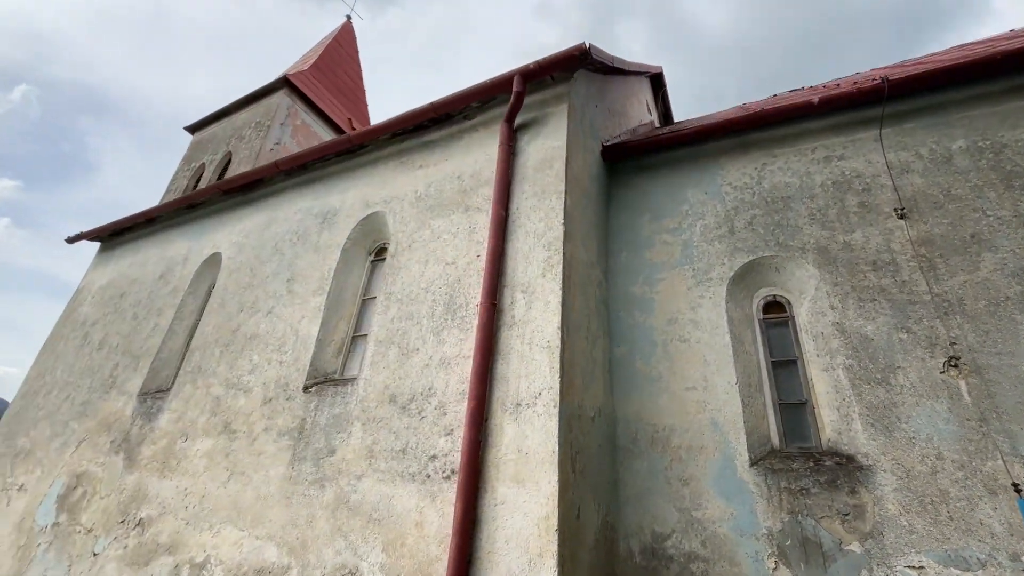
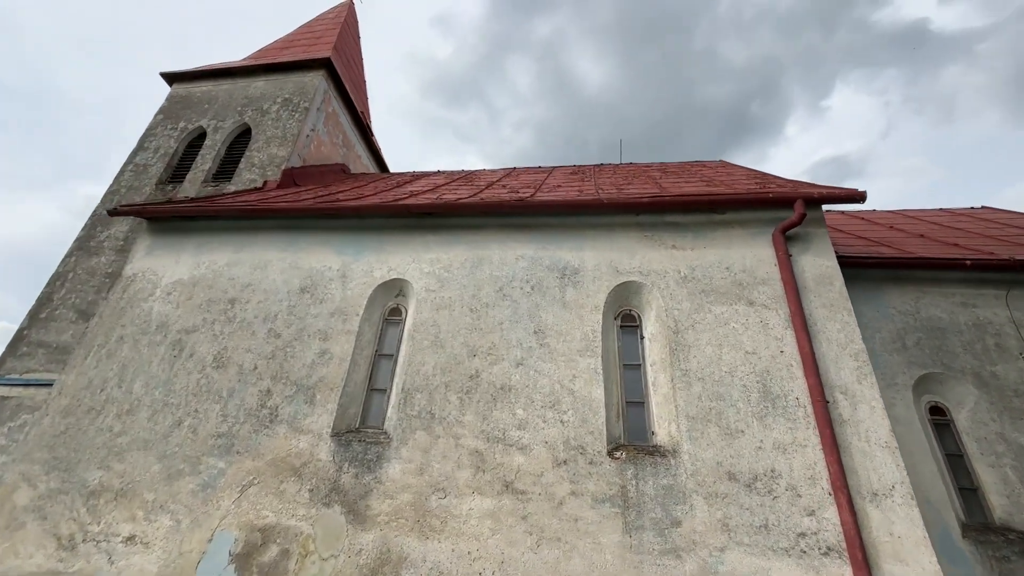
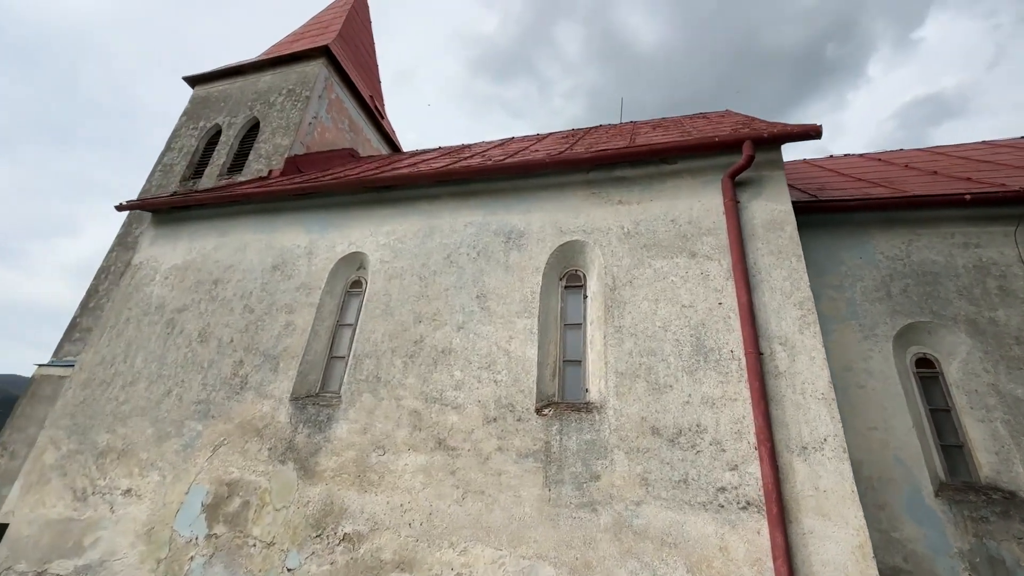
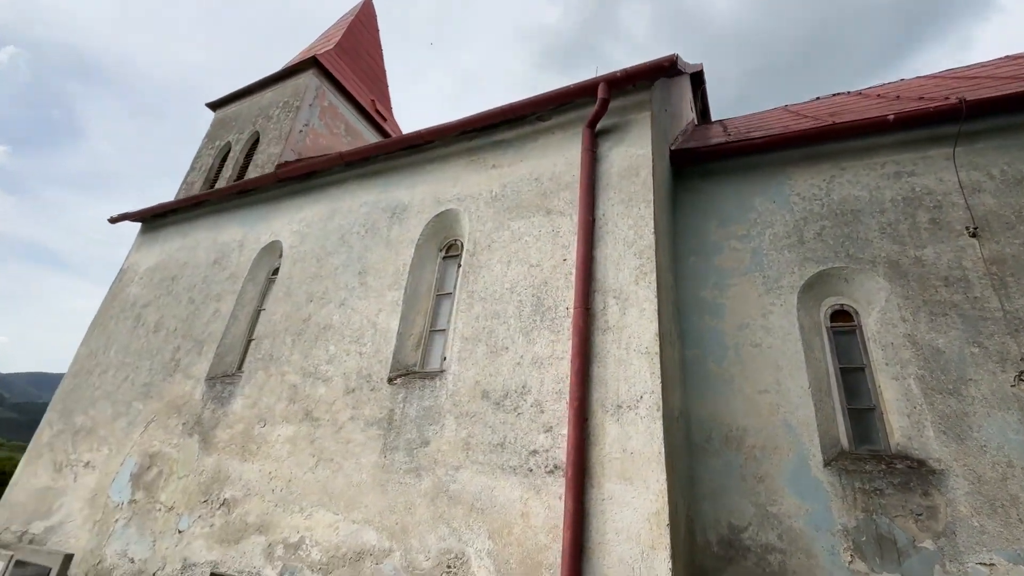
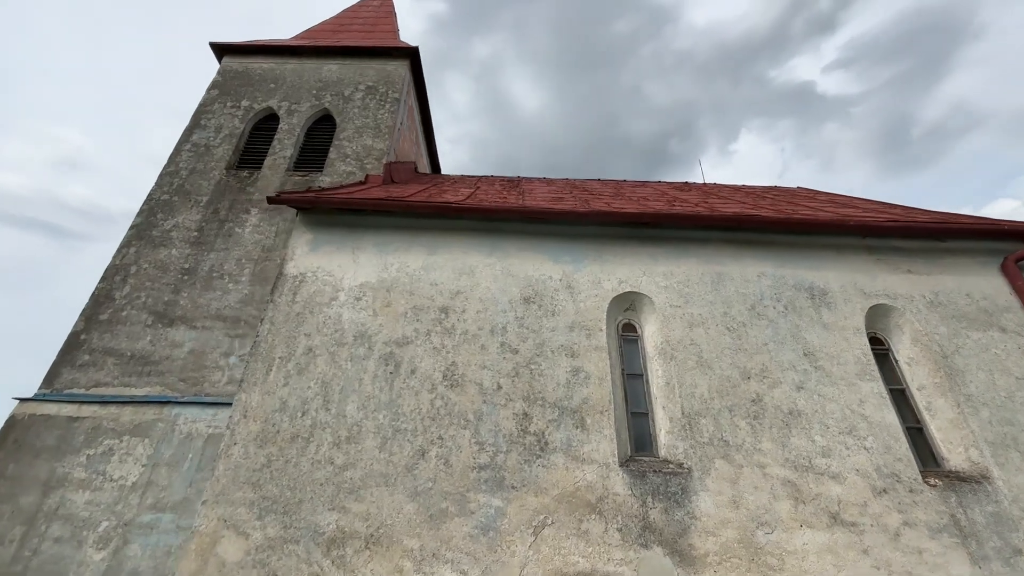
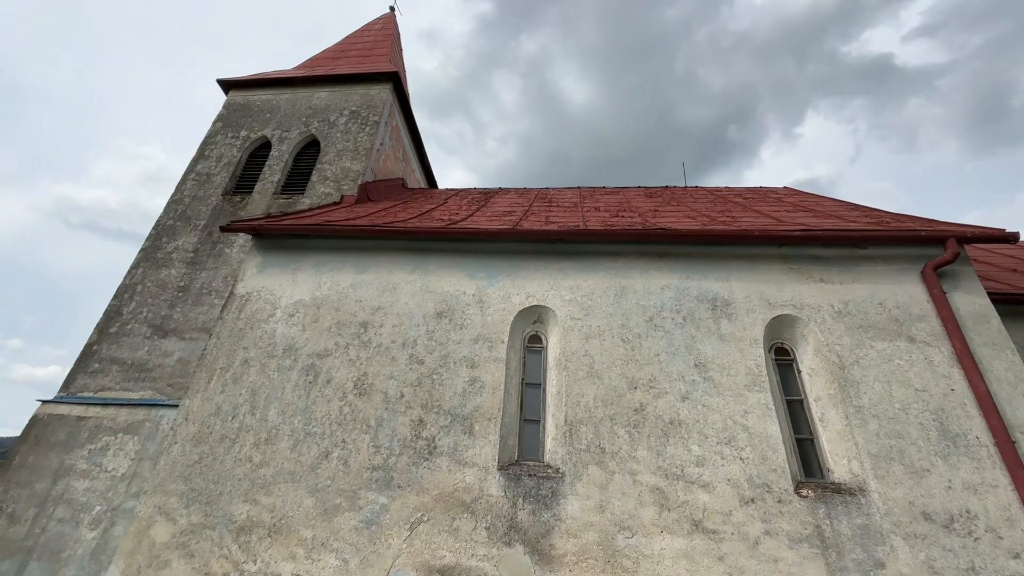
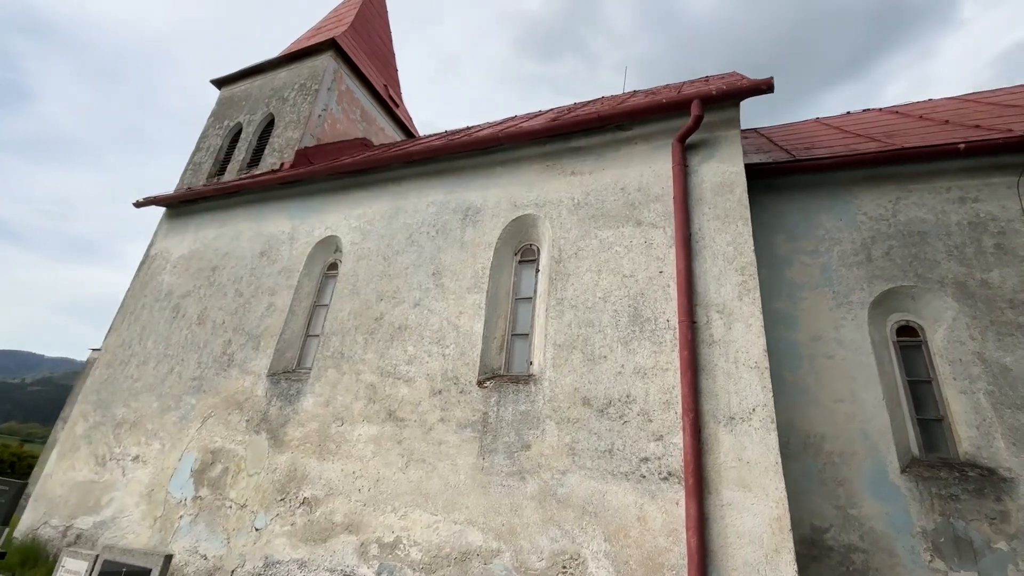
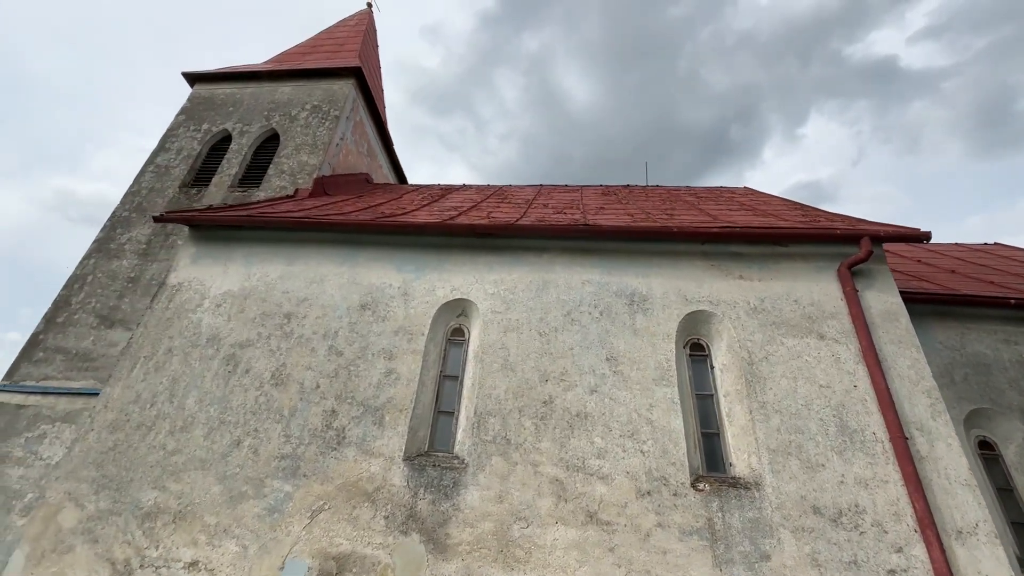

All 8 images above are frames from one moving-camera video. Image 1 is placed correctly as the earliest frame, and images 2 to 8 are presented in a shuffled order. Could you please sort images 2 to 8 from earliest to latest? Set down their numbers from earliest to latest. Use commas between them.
4, 7, 3, 2, 8, 6, 5
